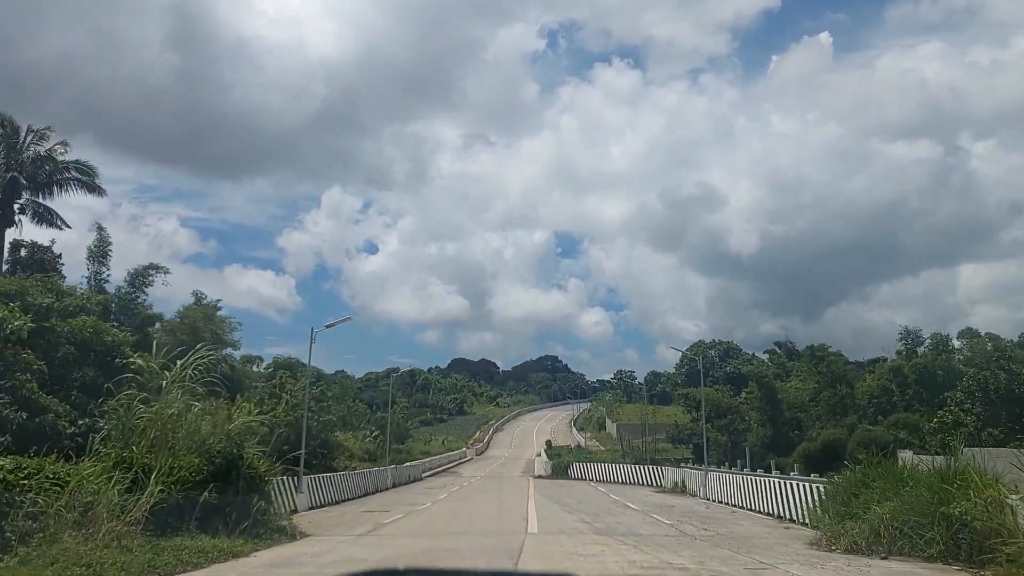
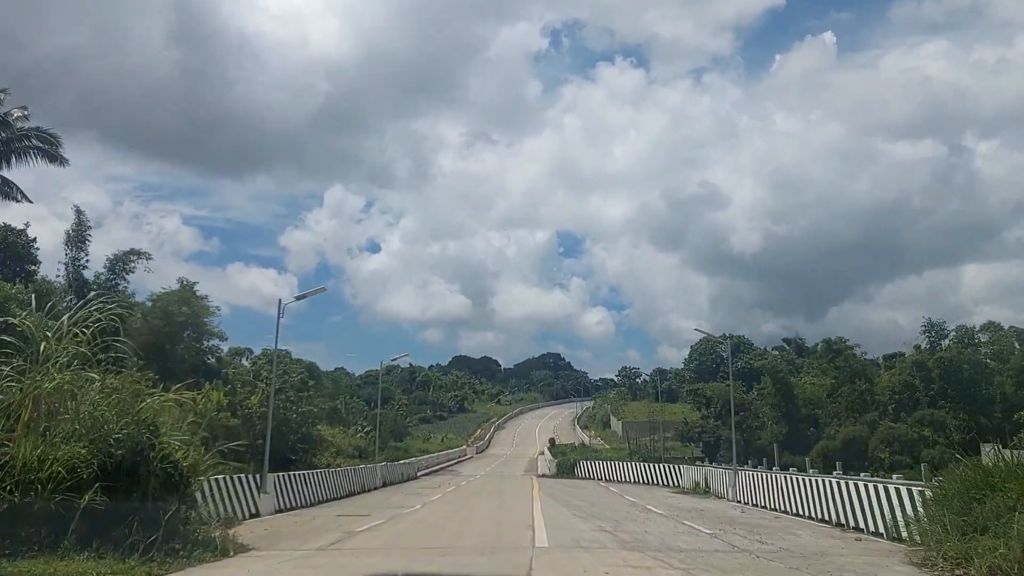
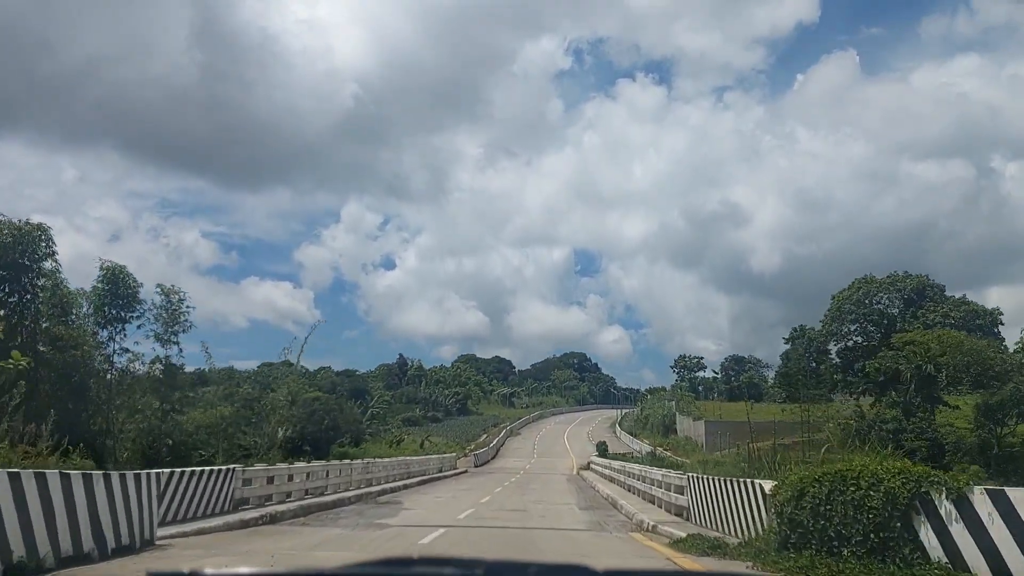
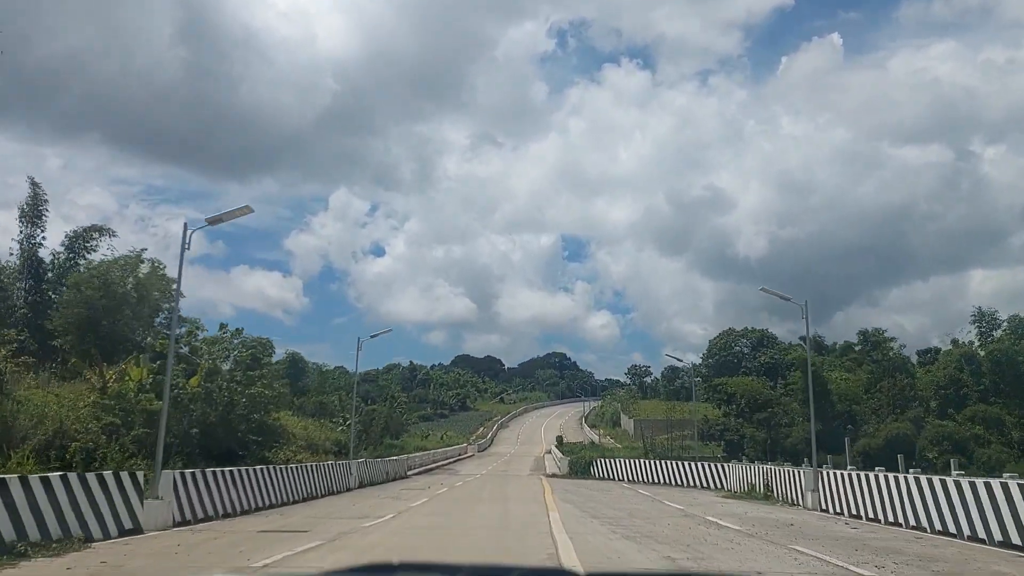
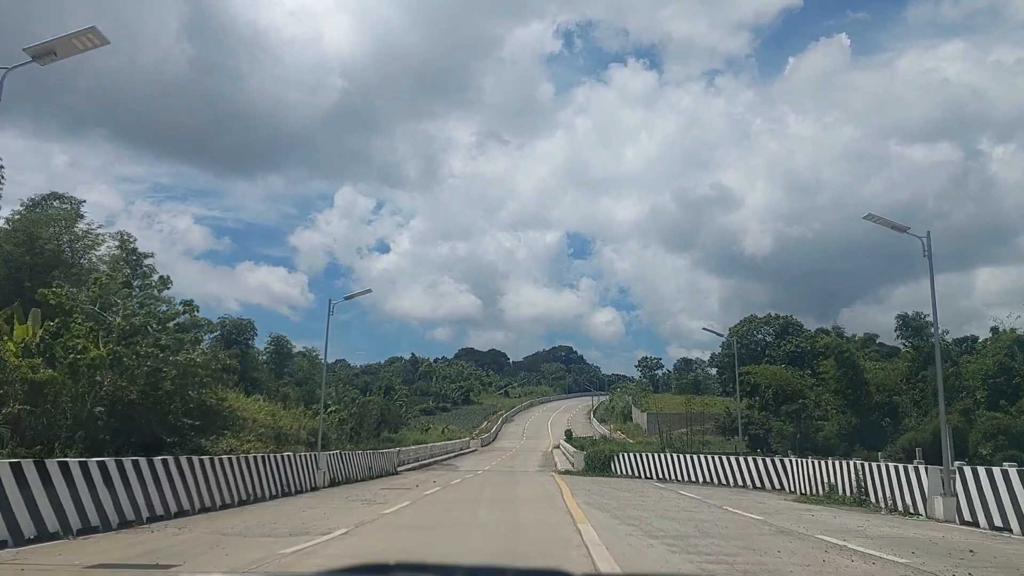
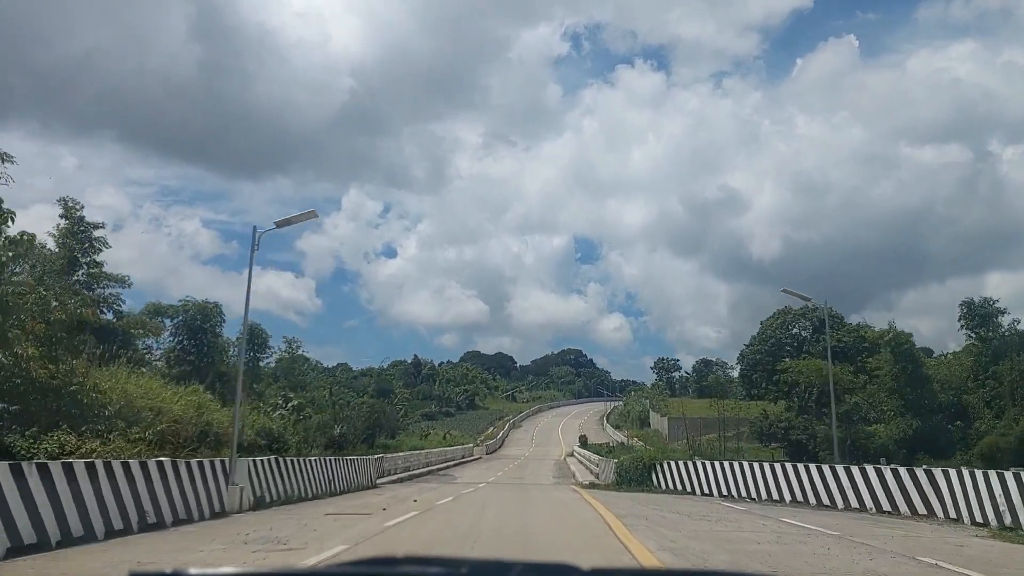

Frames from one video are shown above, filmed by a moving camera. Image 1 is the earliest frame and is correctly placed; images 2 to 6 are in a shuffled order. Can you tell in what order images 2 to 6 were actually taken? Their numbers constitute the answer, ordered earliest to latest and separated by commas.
2, 4, 5, 6, 3
